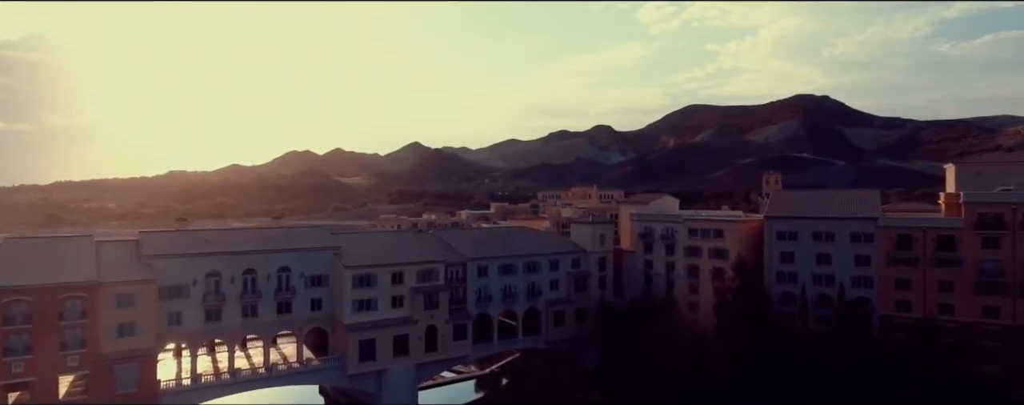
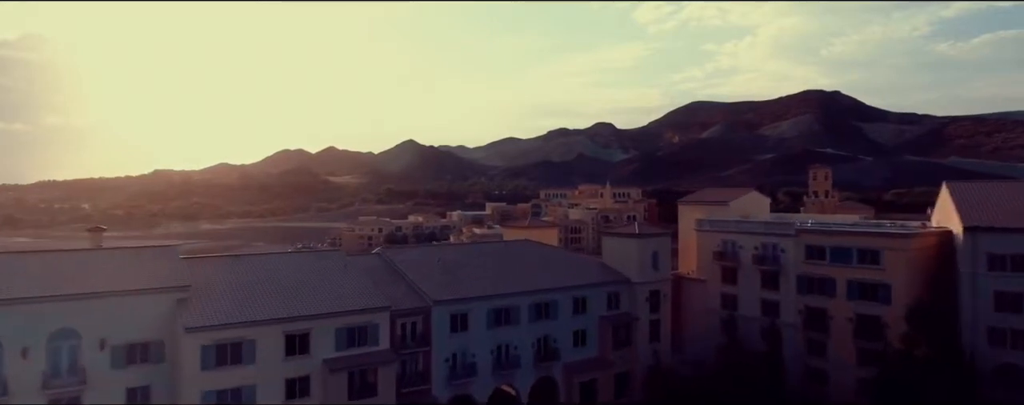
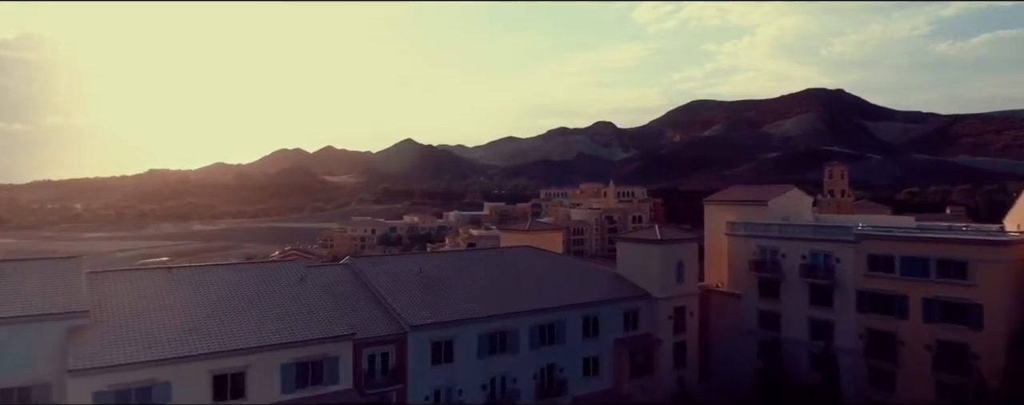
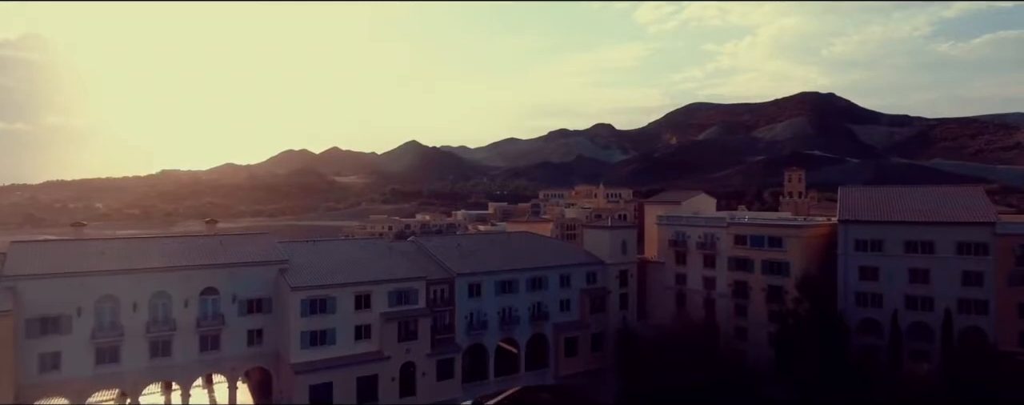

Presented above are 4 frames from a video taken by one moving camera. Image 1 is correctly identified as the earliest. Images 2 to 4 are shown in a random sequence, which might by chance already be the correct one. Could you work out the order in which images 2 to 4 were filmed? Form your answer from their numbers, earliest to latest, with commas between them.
4, 2, 3
